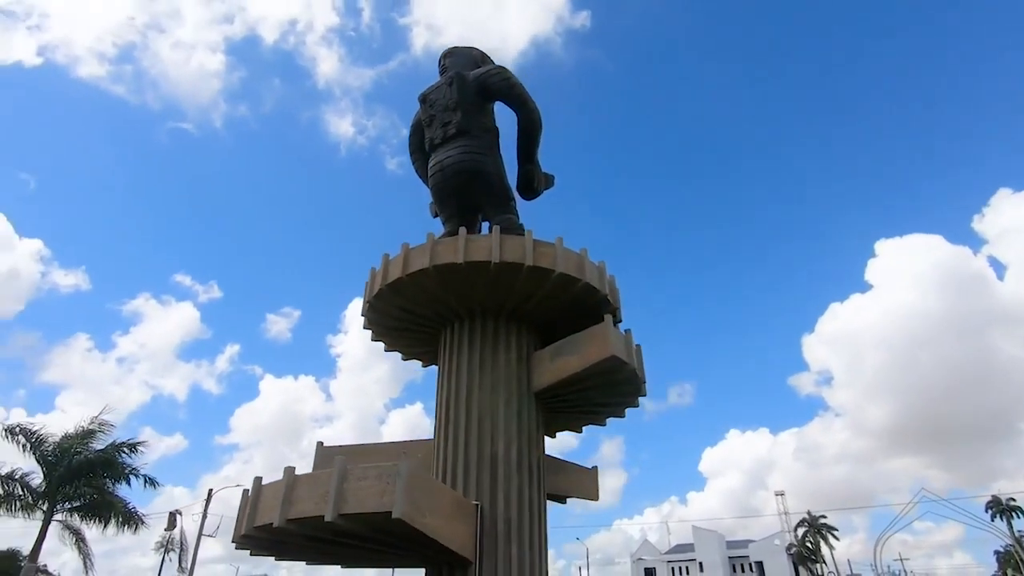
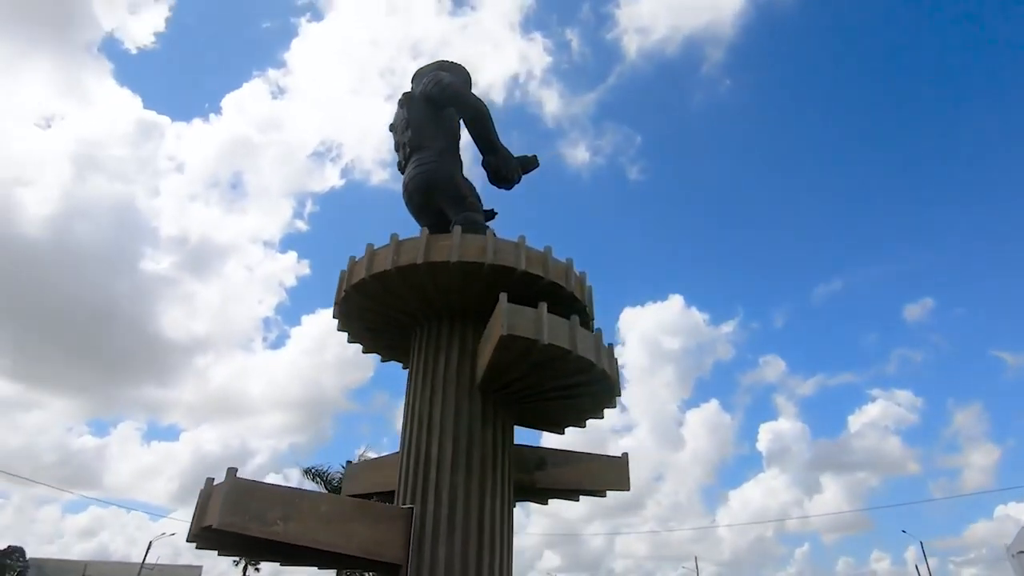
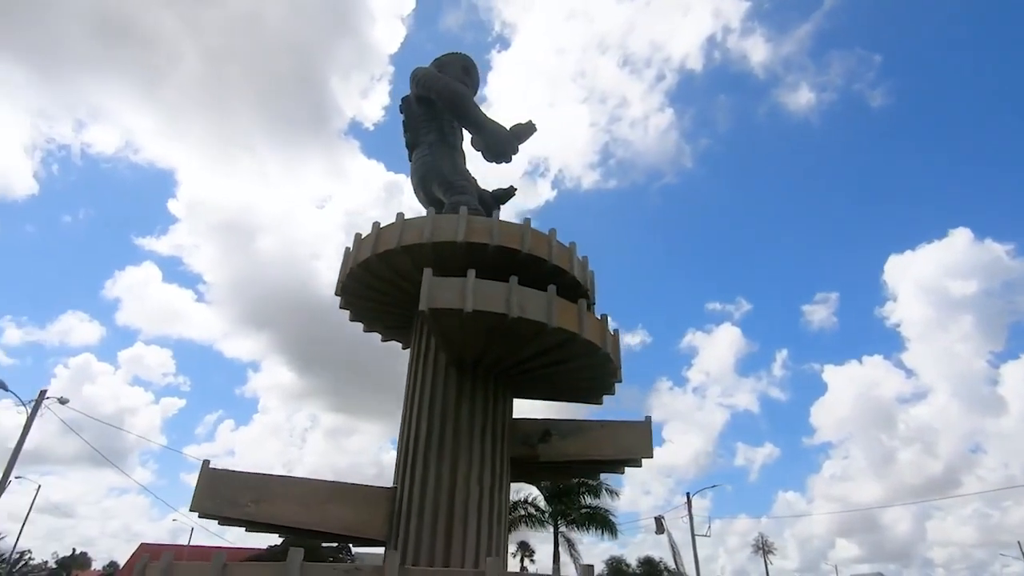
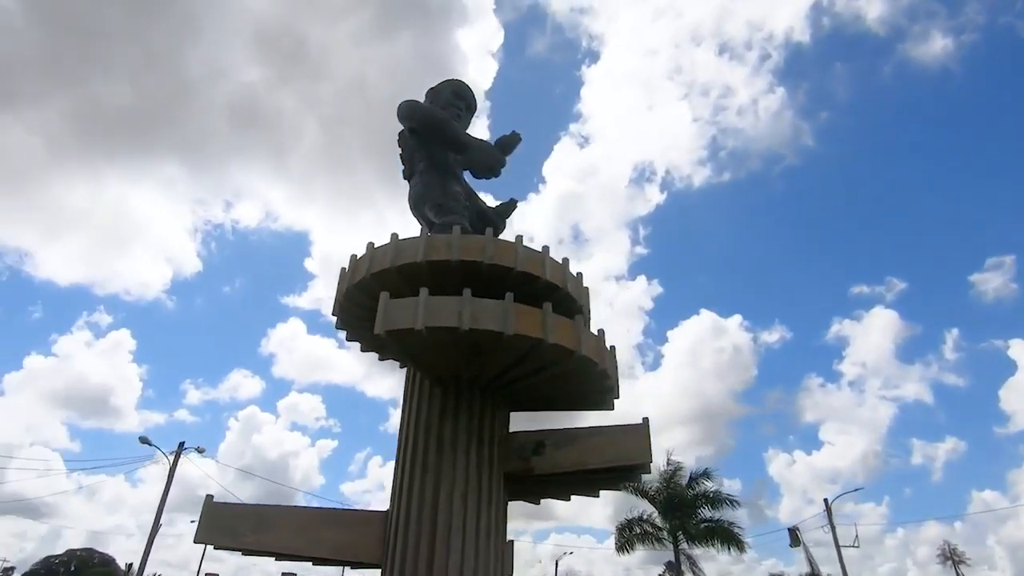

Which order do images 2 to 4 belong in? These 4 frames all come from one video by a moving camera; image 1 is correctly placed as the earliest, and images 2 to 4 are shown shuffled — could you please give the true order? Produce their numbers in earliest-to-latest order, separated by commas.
2, 3, 4
